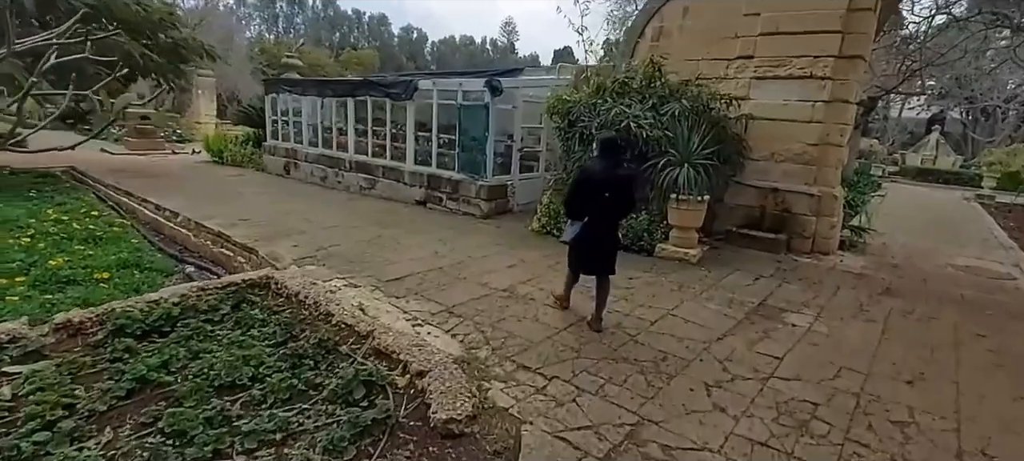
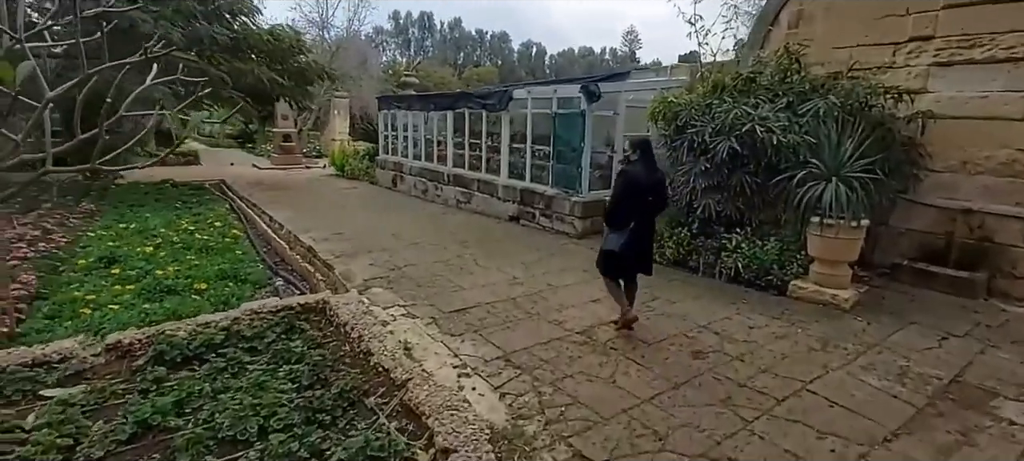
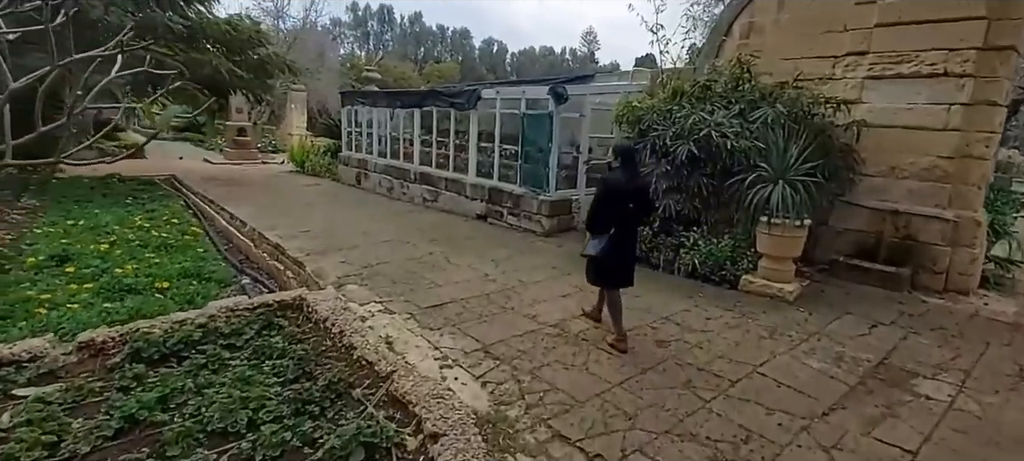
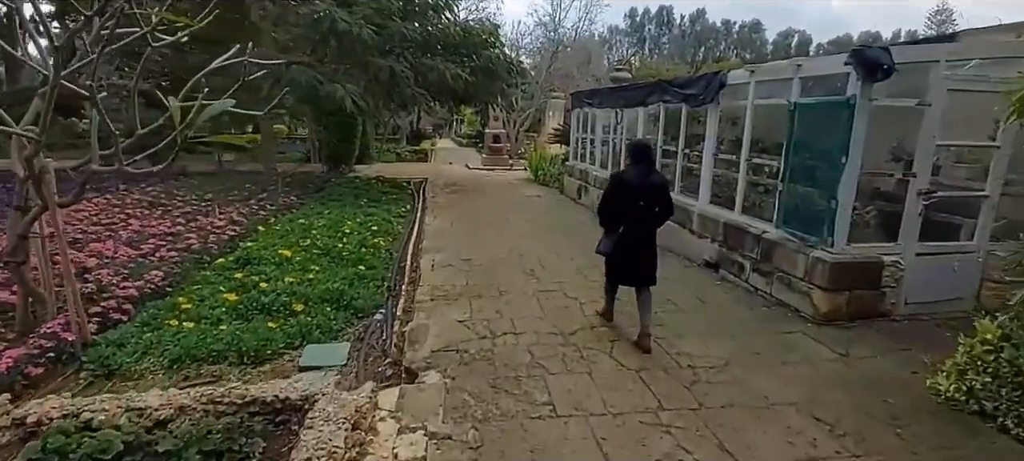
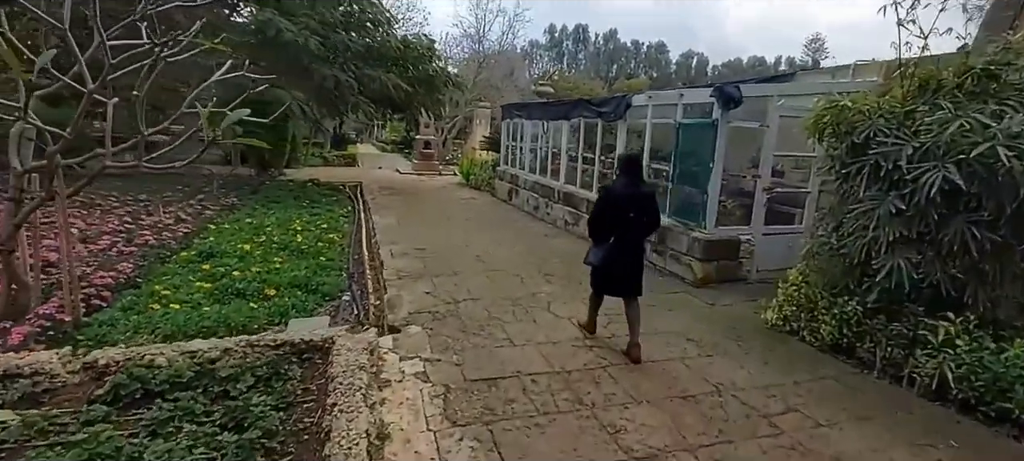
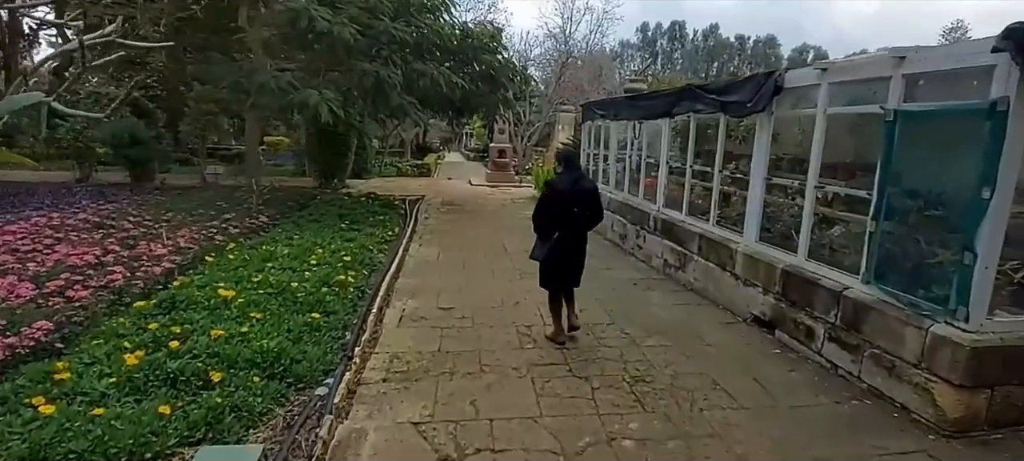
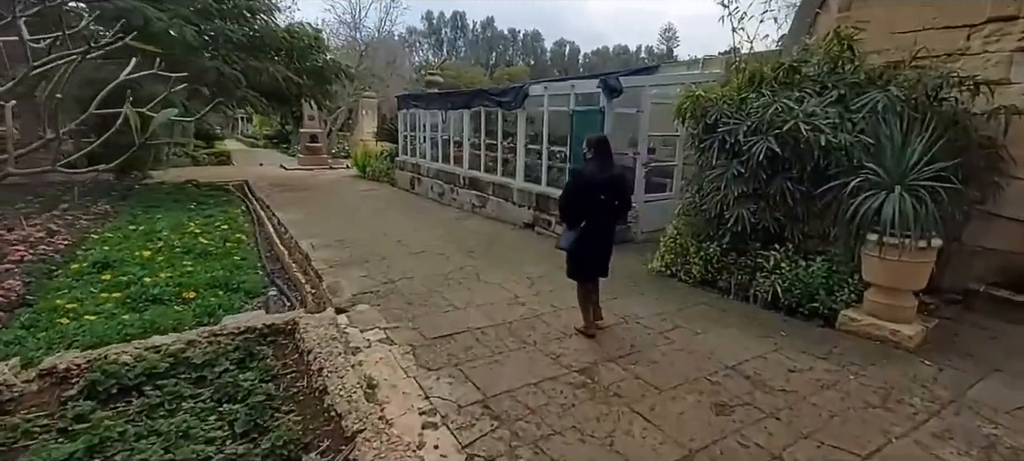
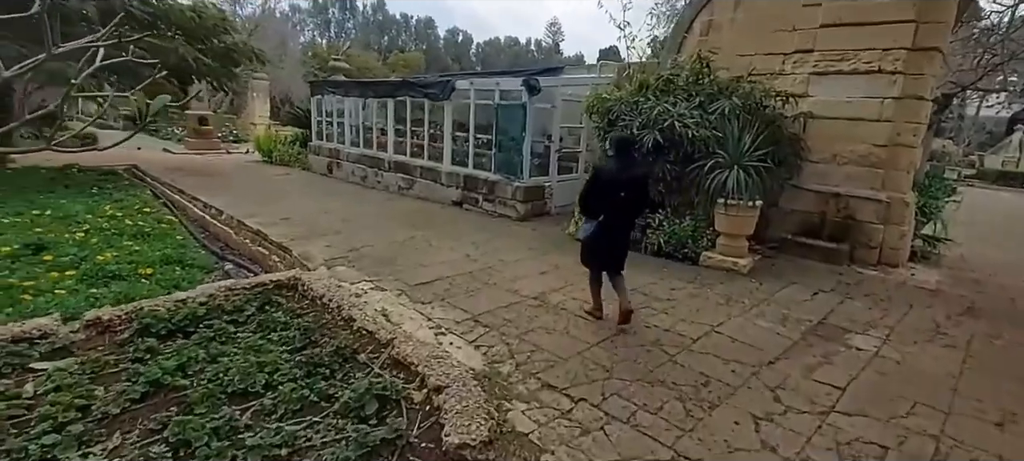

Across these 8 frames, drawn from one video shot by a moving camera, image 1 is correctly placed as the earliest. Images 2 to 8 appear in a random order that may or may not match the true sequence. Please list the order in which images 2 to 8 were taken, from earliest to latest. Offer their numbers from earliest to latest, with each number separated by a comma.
8, 3, 2, 7, 5, 4, 6
